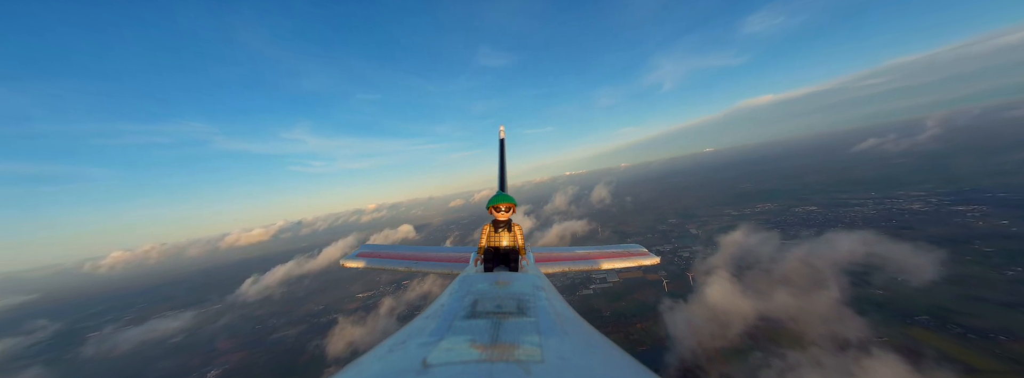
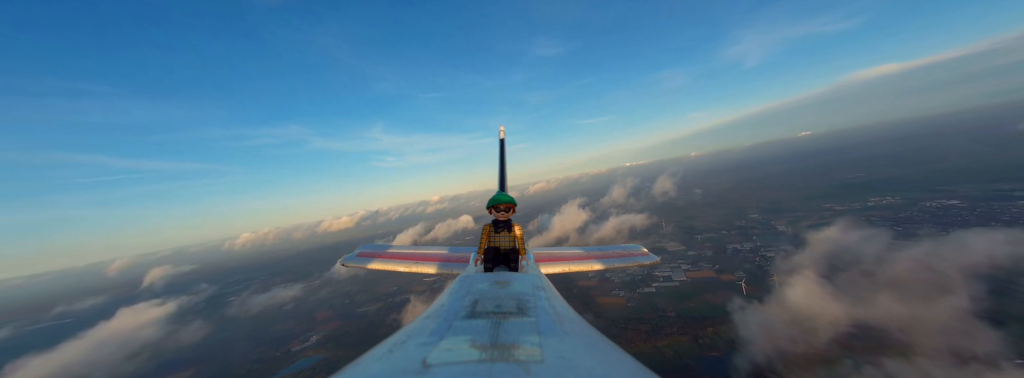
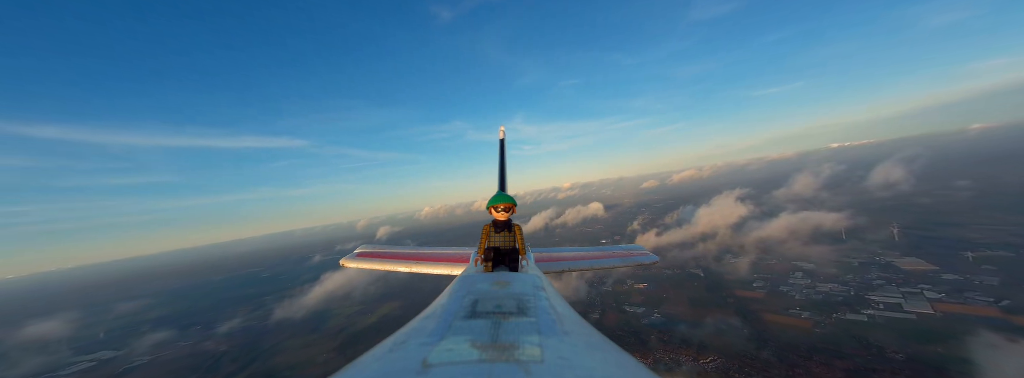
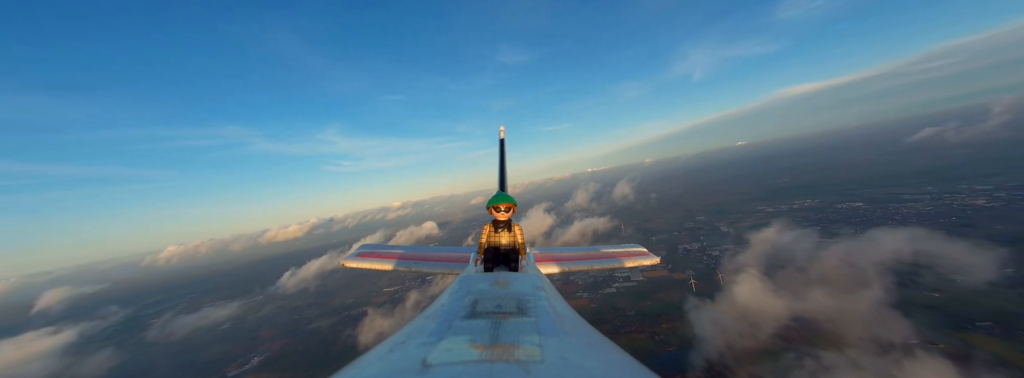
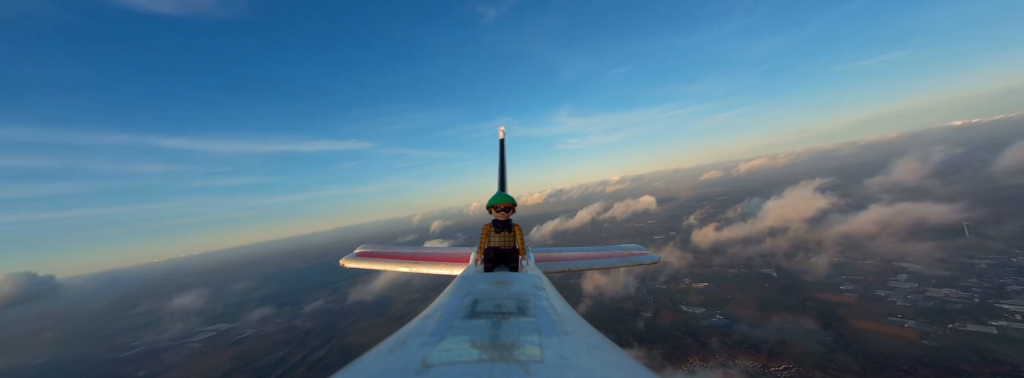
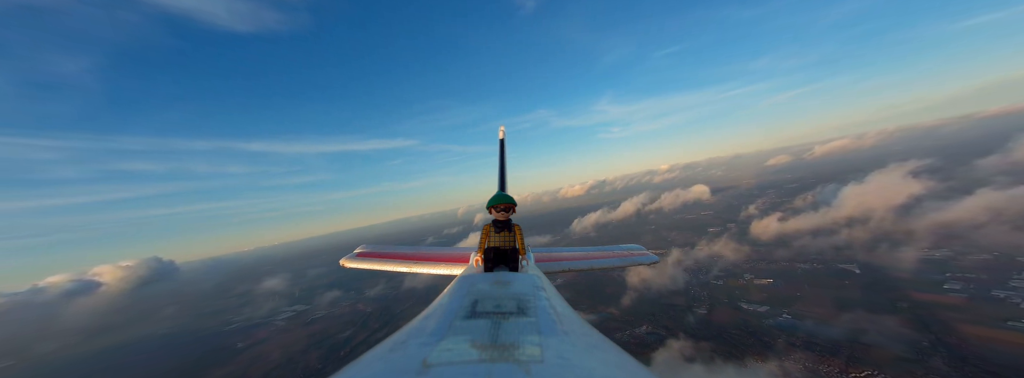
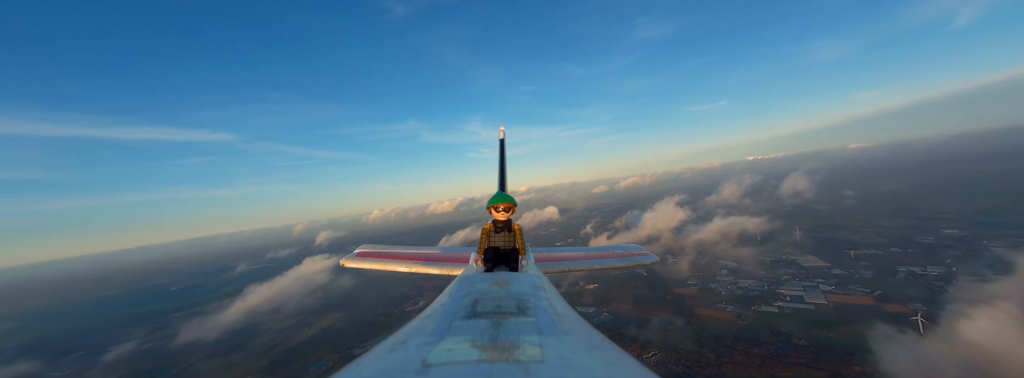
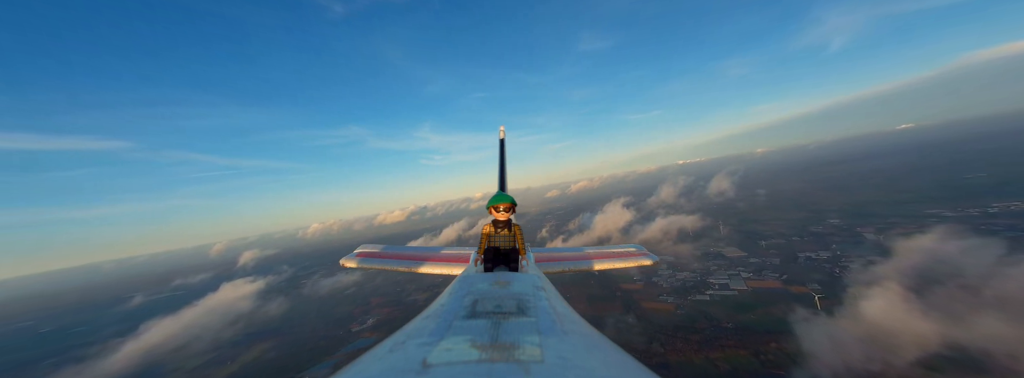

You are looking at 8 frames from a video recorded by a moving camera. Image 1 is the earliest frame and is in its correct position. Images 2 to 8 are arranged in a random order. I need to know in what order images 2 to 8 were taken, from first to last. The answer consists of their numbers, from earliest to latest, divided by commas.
4, 2, 8, 7, 3, 5, 6
